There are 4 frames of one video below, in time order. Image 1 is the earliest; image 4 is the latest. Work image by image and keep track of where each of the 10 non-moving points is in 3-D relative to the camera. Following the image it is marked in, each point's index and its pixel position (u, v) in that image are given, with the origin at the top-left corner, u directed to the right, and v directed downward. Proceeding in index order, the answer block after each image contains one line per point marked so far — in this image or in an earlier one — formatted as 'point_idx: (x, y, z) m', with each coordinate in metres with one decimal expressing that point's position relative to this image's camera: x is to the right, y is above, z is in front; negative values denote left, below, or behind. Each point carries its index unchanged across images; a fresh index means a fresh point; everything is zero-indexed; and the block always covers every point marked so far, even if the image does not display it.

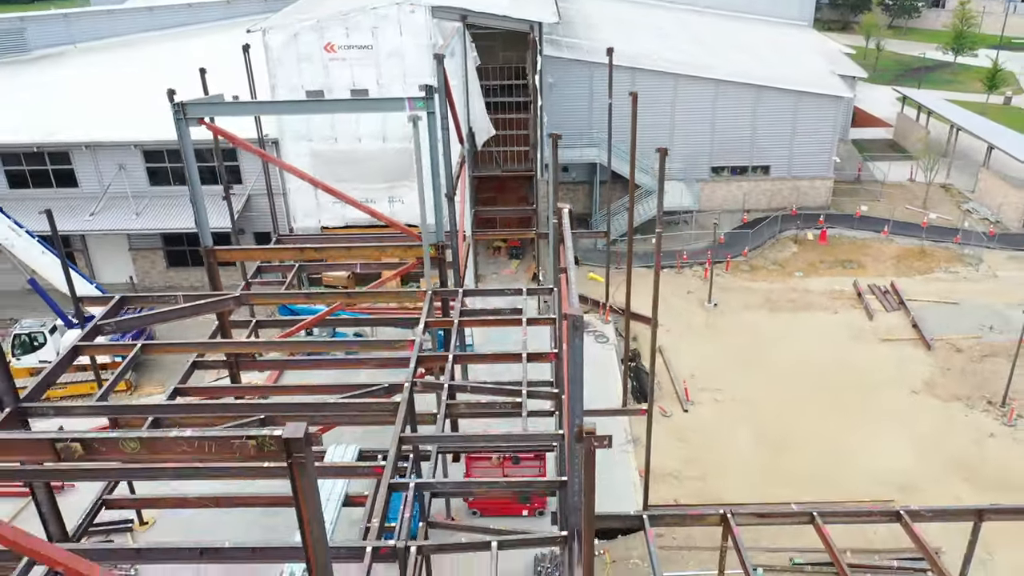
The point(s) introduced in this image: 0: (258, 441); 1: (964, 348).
0: (-1.6, -1.0, +5.2) m
1: (+10.4, -1.4, +19.0) m
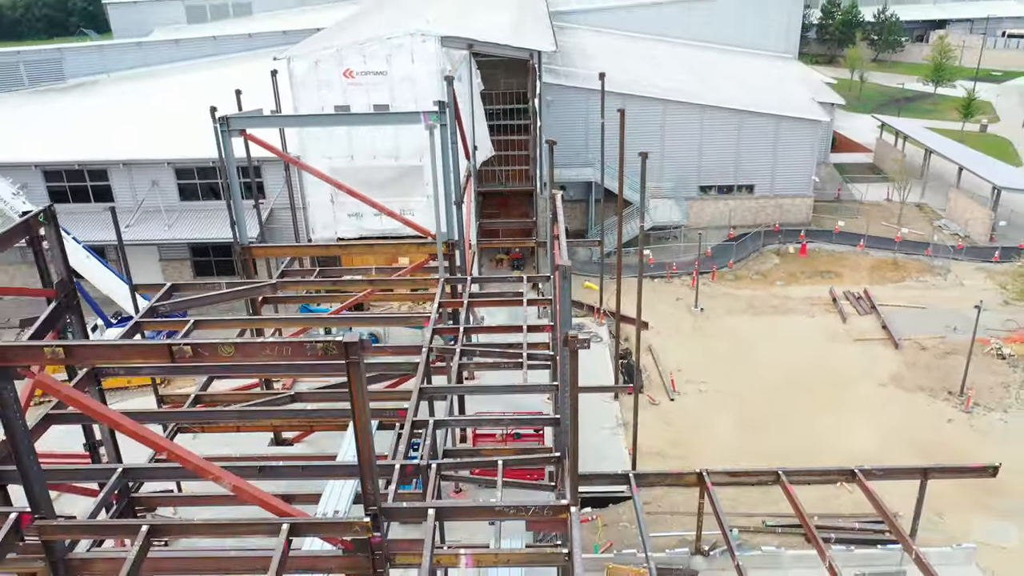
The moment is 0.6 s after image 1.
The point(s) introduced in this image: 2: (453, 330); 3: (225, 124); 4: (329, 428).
0: (-1.6, -0.5, +6.9) m
1: (+10.4, -1.5, +20.7) m
2: (-0.9, -0.6, +12.9) m
3: (-5.2, +2.9, +14.9) m
4: (-3.0, -2.3, +13.6) m
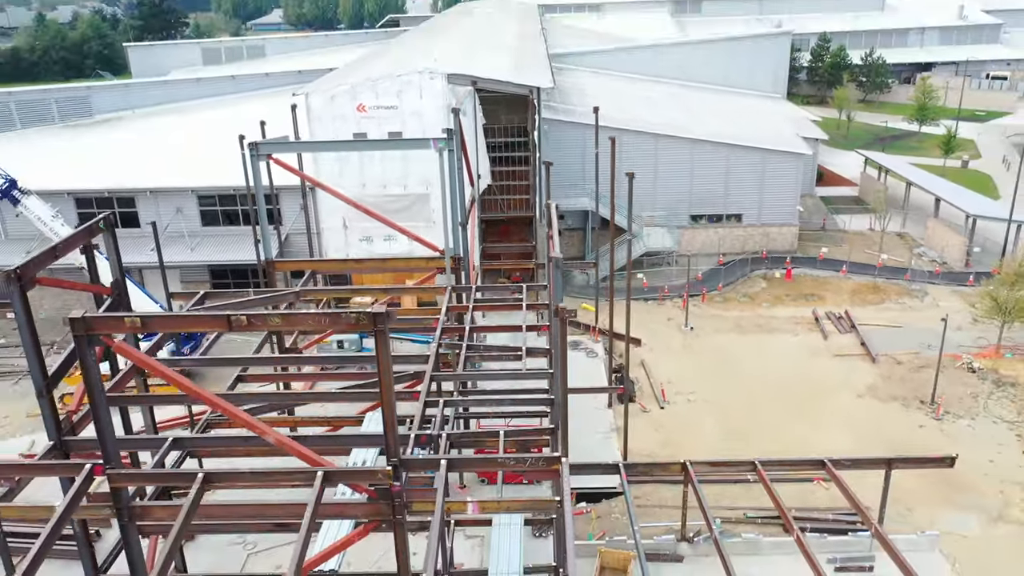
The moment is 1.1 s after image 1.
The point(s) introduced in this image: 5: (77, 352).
0: (-1.6, -0.3, +8.3) m
1: (+10.5, -1.9, +22.1) m
2: (-0.9, -0.7, +14.3) m
3: (-5.2, +2.8, +16.5) m
4: (-3.0, -2.4, +14.9) m
5: (-4.5, -0.7, +8.7) m
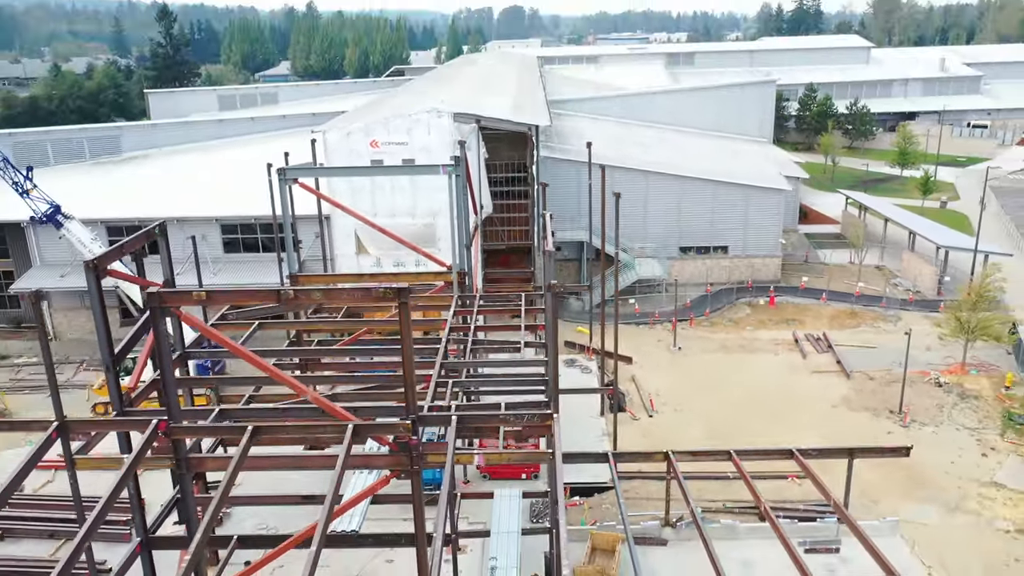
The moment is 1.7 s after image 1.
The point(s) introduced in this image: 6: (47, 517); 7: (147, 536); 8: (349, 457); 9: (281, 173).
0: (-1.6, 0.0, +10.1) m
1: (+10.5, -2.5, +23.7) m
2: (-0.9, -0.8, +16.1) m
3: (-5.1, +2.5, +18.5) m
4: (-3.0, -2.6, +16.6) m
5: (-4.5, -0.4, +10.4) m
6: (-9.6, -4.7, +17.1) m
7: (-5.7, -3.8, +12.8) m
8: (-2.1, -2.2, +10.9) m
9: (-5.2, +2.6, +18.5) m
